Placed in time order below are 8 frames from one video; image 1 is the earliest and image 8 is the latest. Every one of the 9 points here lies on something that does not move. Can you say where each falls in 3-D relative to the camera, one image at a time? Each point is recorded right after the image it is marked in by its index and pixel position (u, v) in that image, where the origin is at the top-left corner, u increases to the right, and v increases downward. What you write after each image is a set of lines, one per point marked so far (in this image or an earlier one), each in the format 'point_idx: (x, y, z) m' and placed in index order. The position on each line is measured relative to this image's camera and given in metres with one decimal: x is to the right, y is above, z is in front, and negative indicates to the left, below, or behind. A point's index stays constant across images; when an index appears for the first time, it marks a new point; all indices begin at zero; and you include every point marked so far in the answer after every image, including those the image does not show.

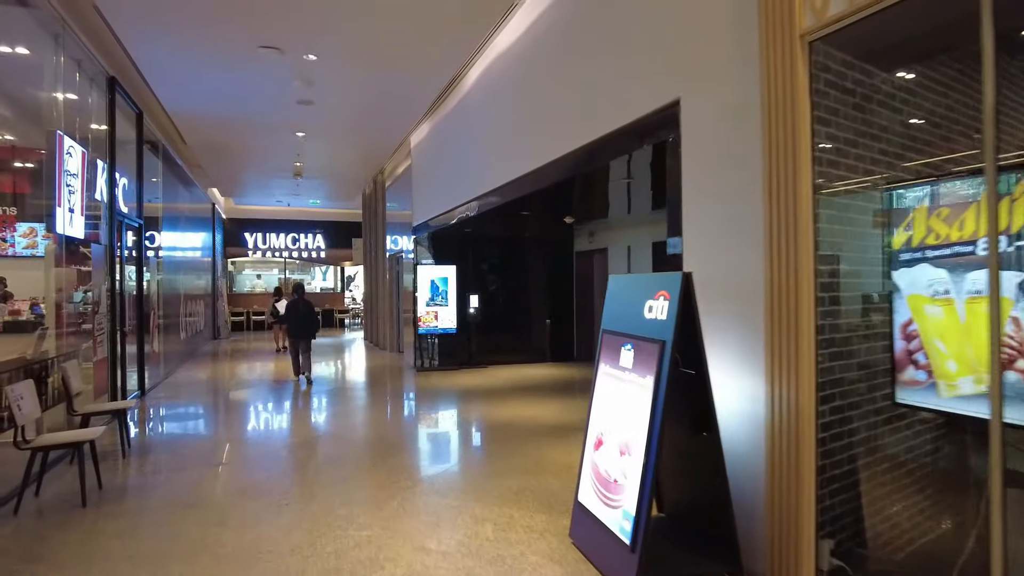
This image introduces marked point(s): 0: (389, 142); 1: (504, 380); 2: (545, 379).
0: (-1.8, +2.2, +9.9) m
1: (-0.2, -1.1, +8.7) m
2: (+0.5, -1.1, +8.6) m
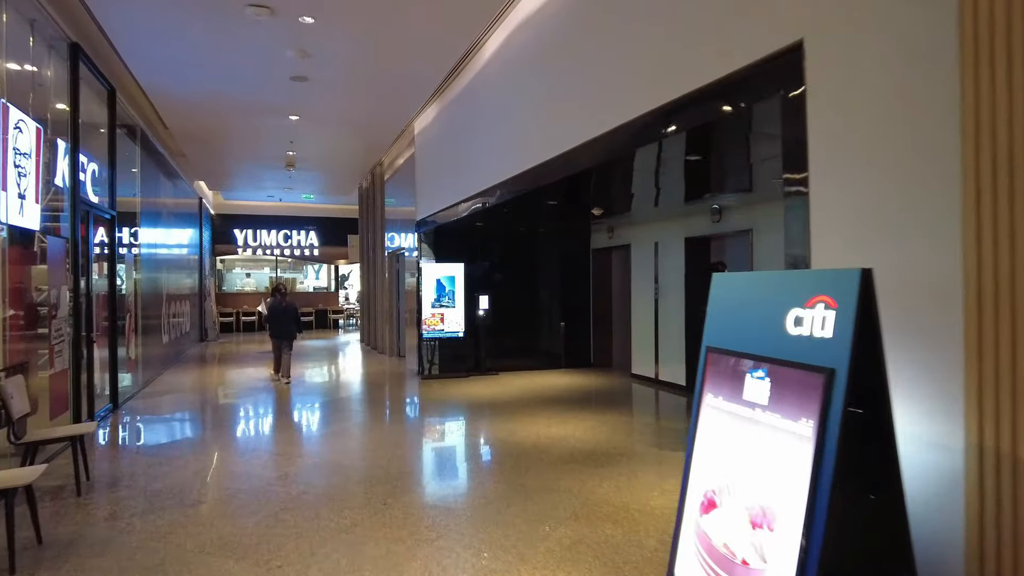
0: (-1.6, +2.2, +9.0) m
1: (0.0, -1.1, +7.9) m
2: (+0.6, -1.1, +7.9) m
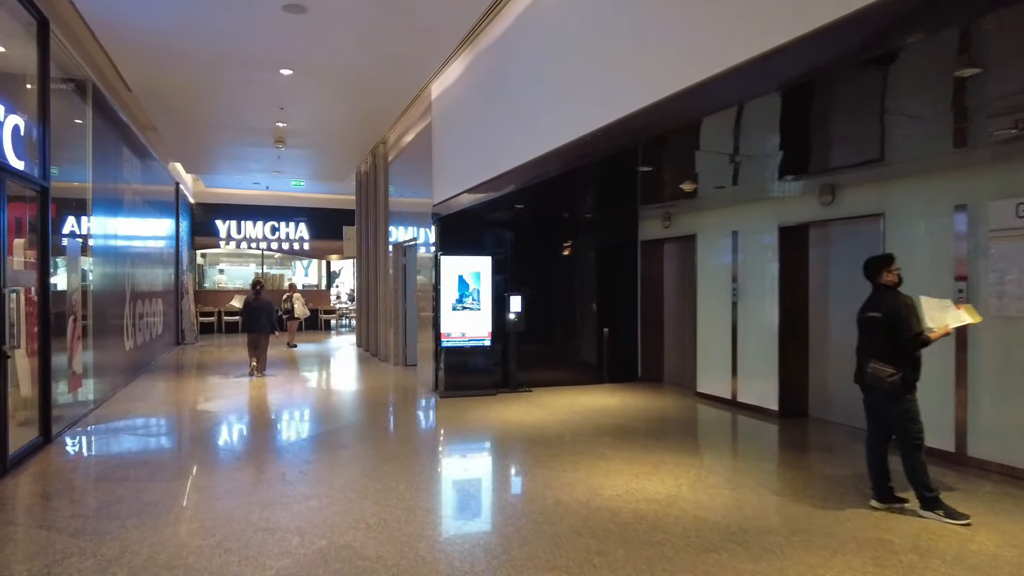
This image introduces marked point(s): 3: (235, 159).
0: (-1.2, +2.2, +7.5) m
1: (+0.4, -1.1, +6.4) m
2: (+1.0, -1.1, +6.4) m
3: (-4.5, +2.1, +10.8) m
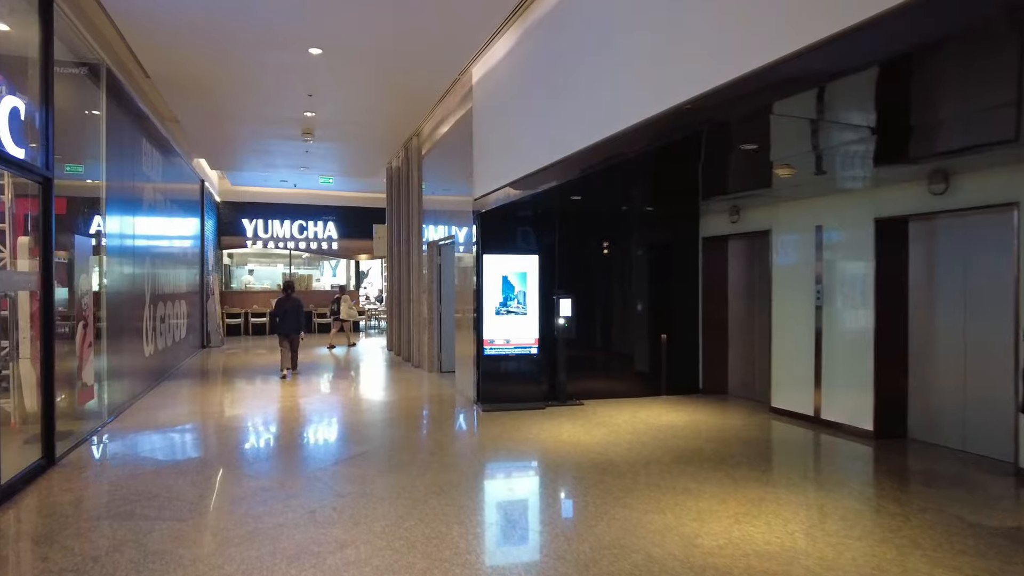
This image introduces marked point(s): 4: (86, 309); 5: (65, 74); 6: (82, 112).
0: (-0.7, +2.2, +6.9) m
1: (+0.9, -1.1, +5.7) m
2: (+1.5, -1.2, +5.7) m
3: (-3.9, +2.1, +10.3) m
4: (-3.5, -0.2, +5.5) m
5: (-3.6, +1.7, +5.4) m
6: (-3.7, +1.5, +5.7) m
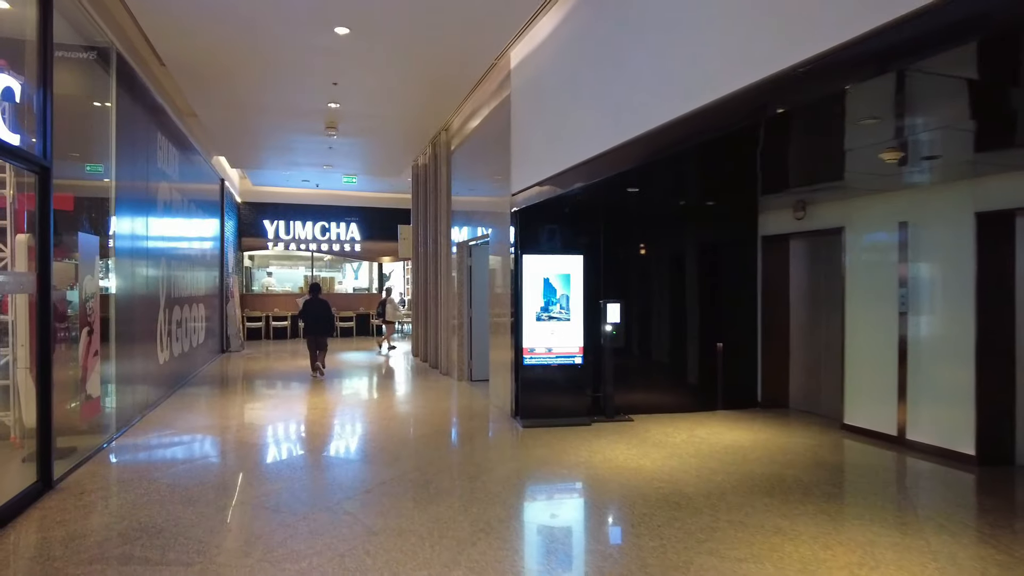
0: (-0.4, +2.2, +6.4) m
1: (+1.2, -1.2, +5.1) m
2: (+1.8, -1.2, +5.1) m
3: (-3.4, +2.0, +9.9) m
4: (-3.2, -0.2, +5.0) m
5: (-3.2, +1.7, +4.9) m
6: (-3.3, +1.5, +5.2) m
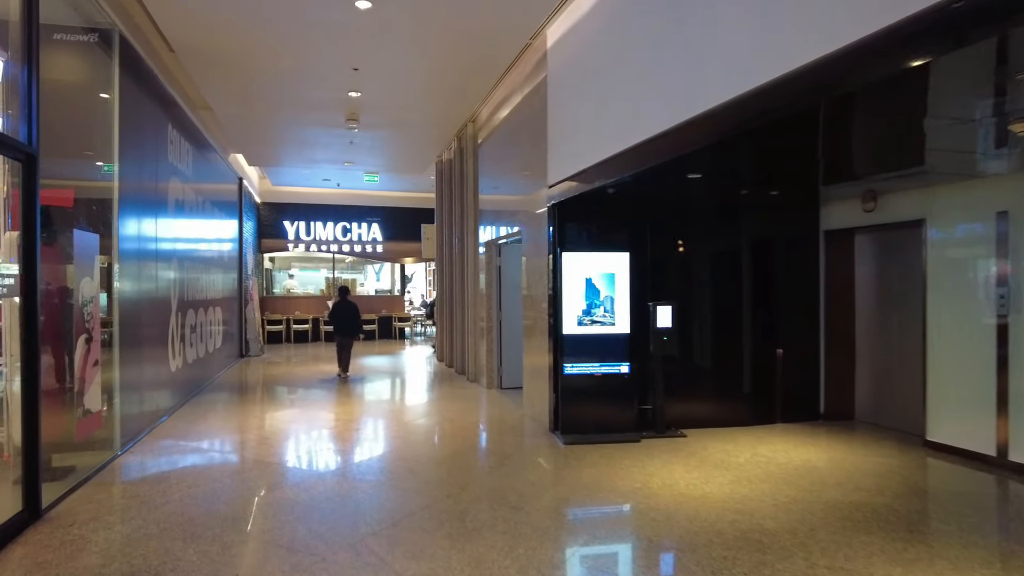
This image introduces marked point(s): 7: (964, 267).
0: (0.0, +2.1, +5.8) m
1: (+1.5, -1.2, +4.5) m
2: (+2.1, -1.2, +4.5) m
3: (-3.0, +2.0, +9.5) m
4: (-2.9, -0.2, +4.6) m
5: (-3.0, +1.7, +4.5) m
6: (-3.0, +1.5, +4.8) m
7: (+3.1, +0.2, +4.7) m
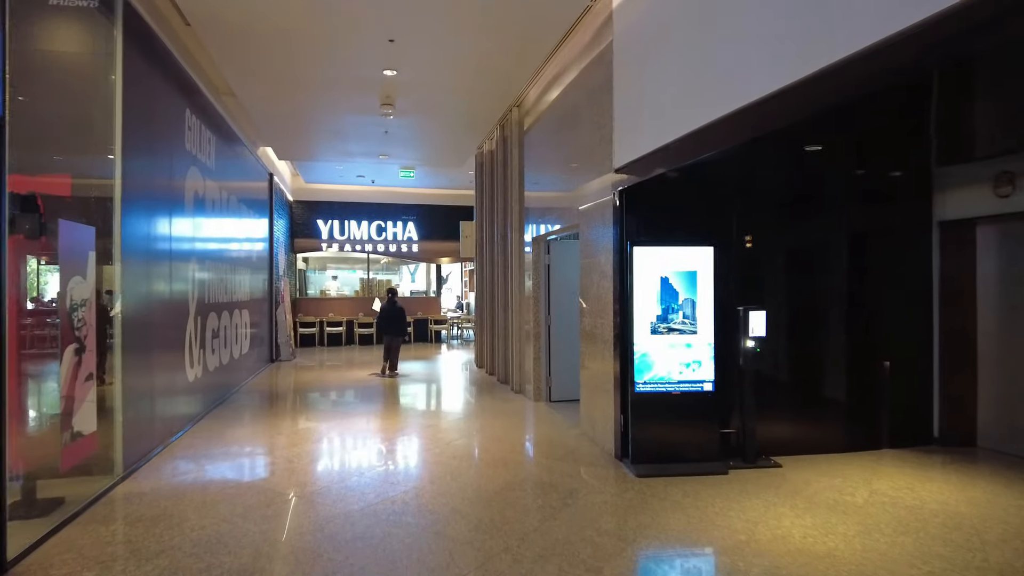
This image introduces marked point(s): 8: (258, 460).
0: (+0.4, +2.1, +5.1) m
1: (+1.9, -1.2, +3.7) m
2: (+2.5, -1.2, +3.6) m
3: (-2.4, +2.0, +8.8) m
4: (-2.5, -0.2, +3.9) m
5: (-2.6, +1.7, +3.9) m
6: (-2.7, +1.4, +4.2) m
7: (+3.5, +0.2, +3.8) m
8: (-2.0, -1.4, +5.1) m
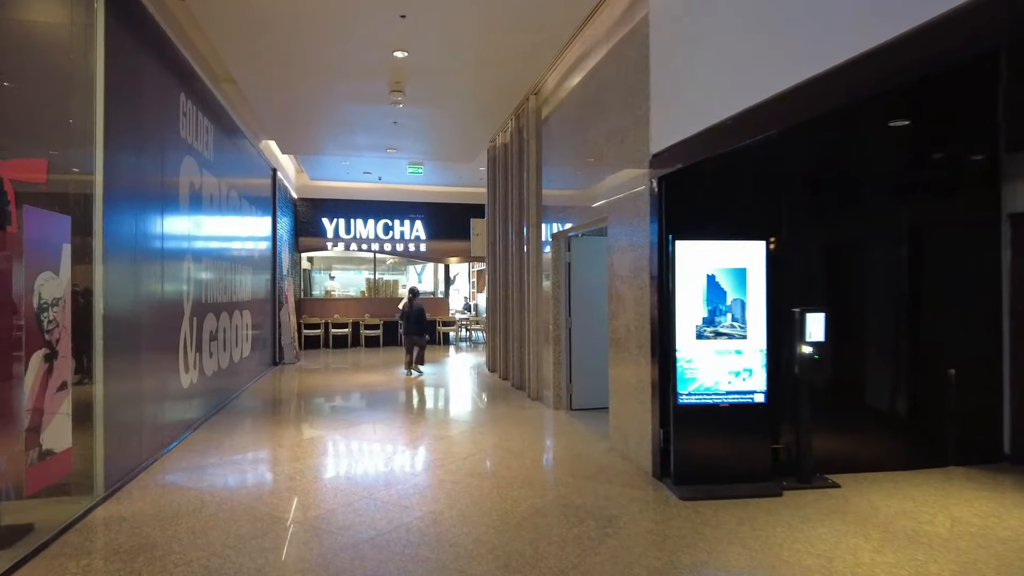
0: (+0.5, +2.1, +4.6) m
1: (+2.0, -1.2, +3.2) m
2: (+2.6, -1.2, +3.1) m
3: (-2.2, +2.0, +8.4) m
4: (-2.4, -0.2, +3.5) m
5: (-2.4, +1.7, +3.4) m
6: (-2.5, +1.5, +3.7) m
7: (+3.7, +0.2, +3.3) m
8: (-1.8, -1.4, +4.6) m
